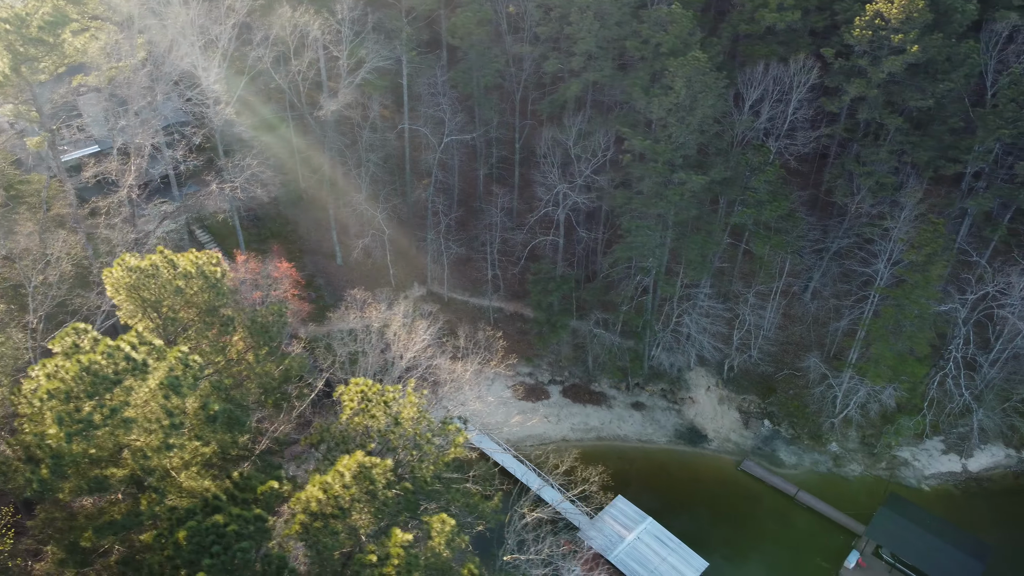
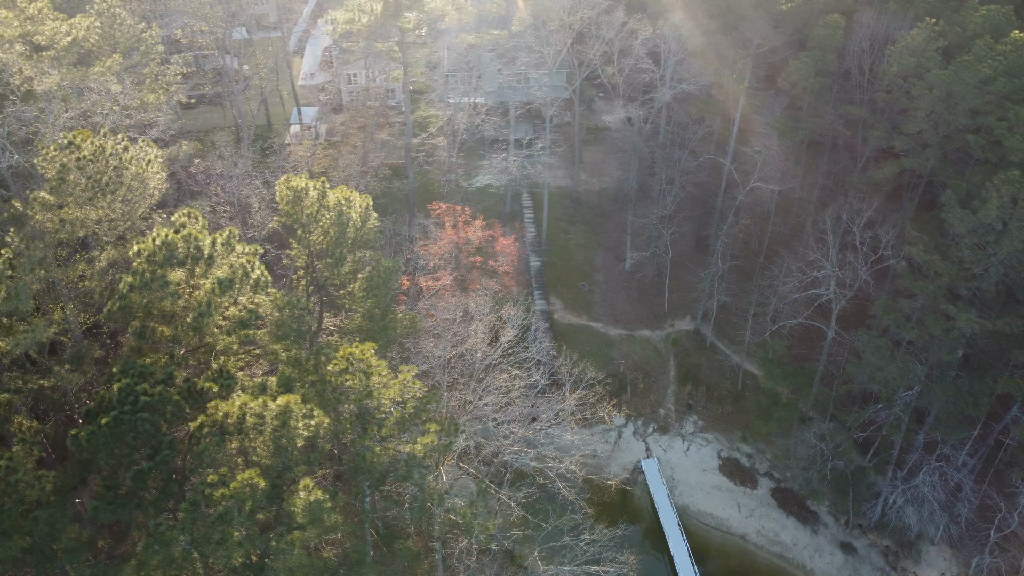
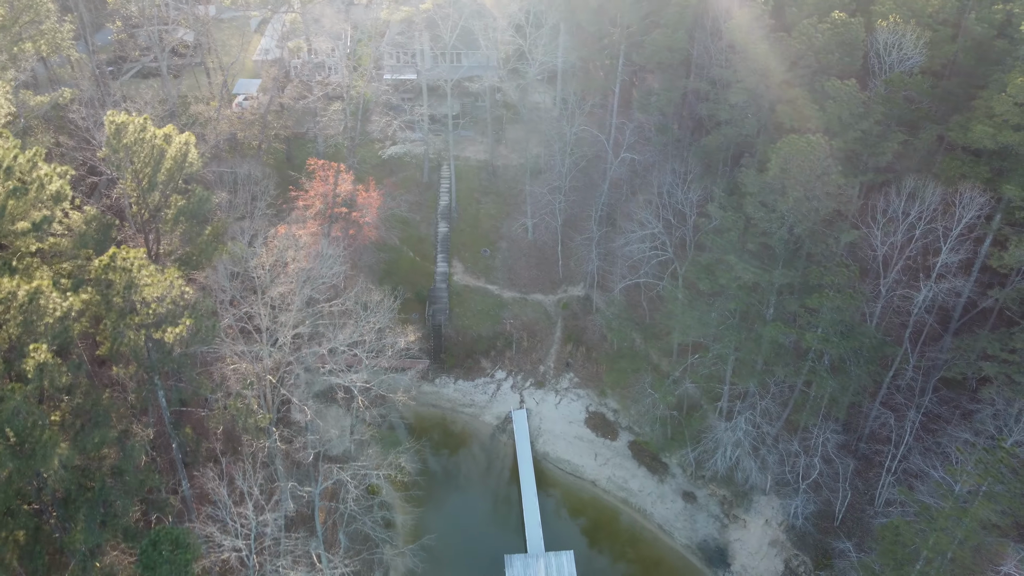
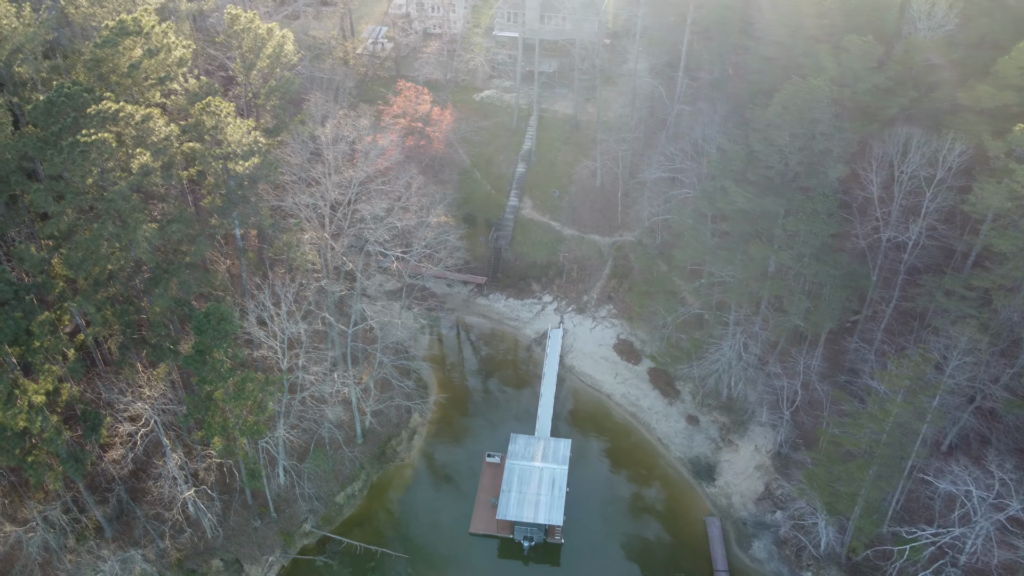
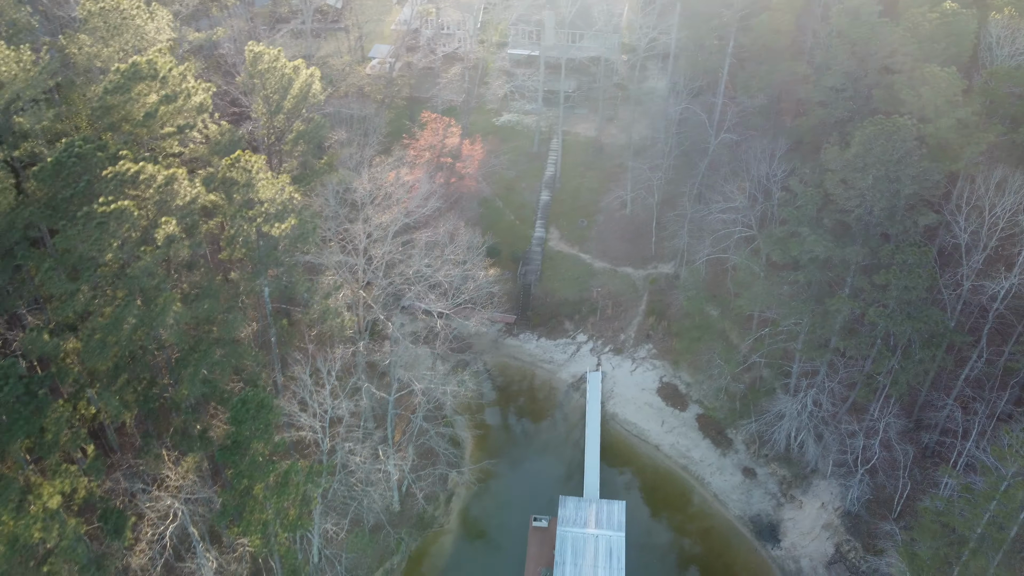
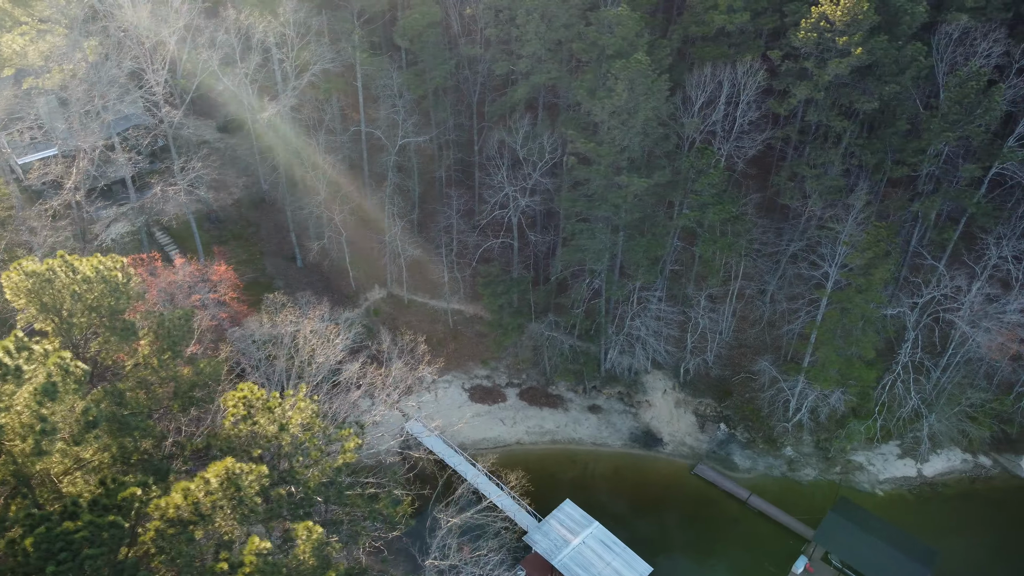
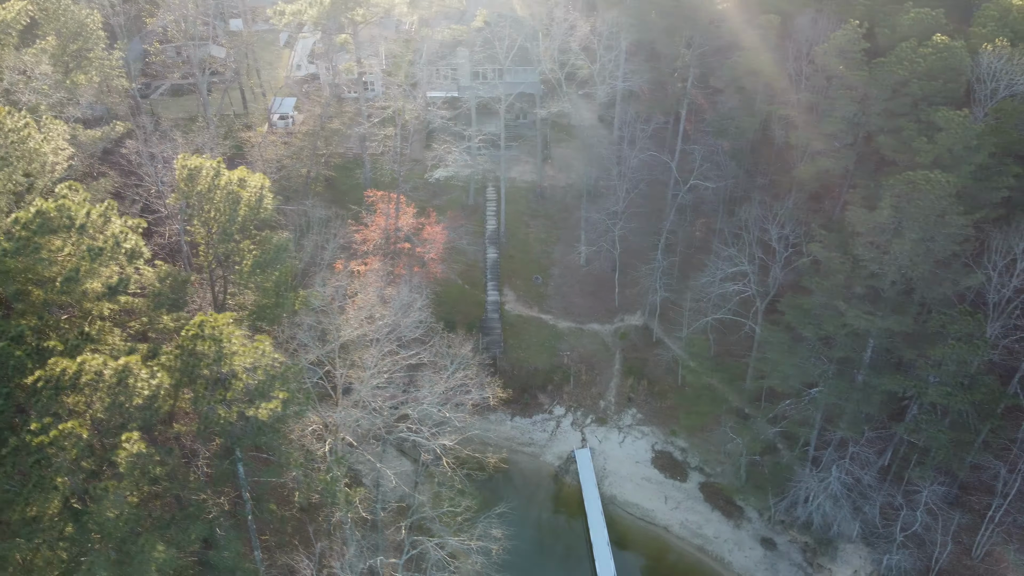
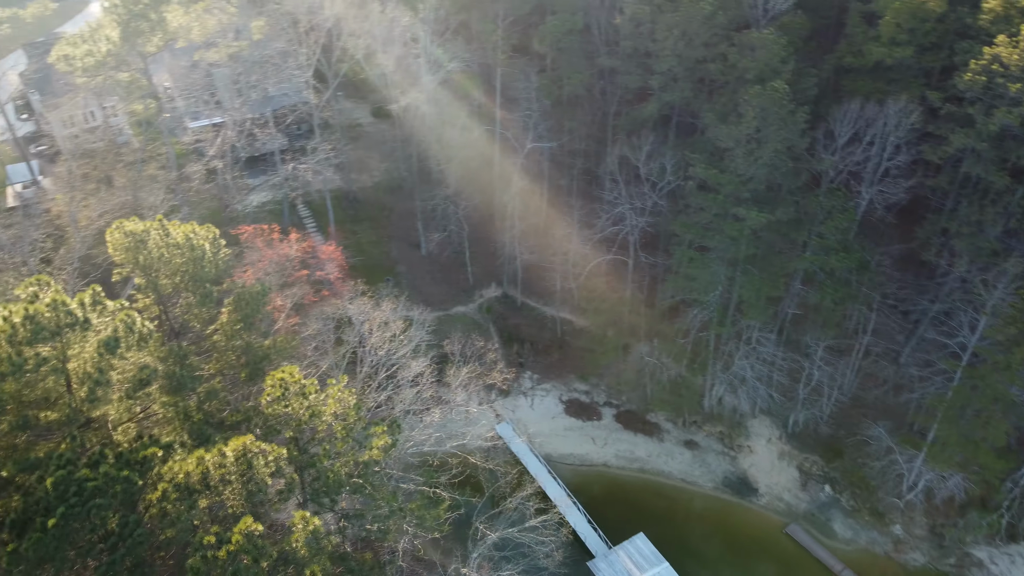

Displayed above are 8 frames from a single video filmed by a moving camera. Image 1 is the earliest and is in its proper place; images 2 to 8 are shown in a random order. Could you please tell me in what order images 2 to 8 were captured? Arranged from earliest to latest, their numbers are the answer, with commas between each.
6, 8, 2, 7, 3, 5, 4
